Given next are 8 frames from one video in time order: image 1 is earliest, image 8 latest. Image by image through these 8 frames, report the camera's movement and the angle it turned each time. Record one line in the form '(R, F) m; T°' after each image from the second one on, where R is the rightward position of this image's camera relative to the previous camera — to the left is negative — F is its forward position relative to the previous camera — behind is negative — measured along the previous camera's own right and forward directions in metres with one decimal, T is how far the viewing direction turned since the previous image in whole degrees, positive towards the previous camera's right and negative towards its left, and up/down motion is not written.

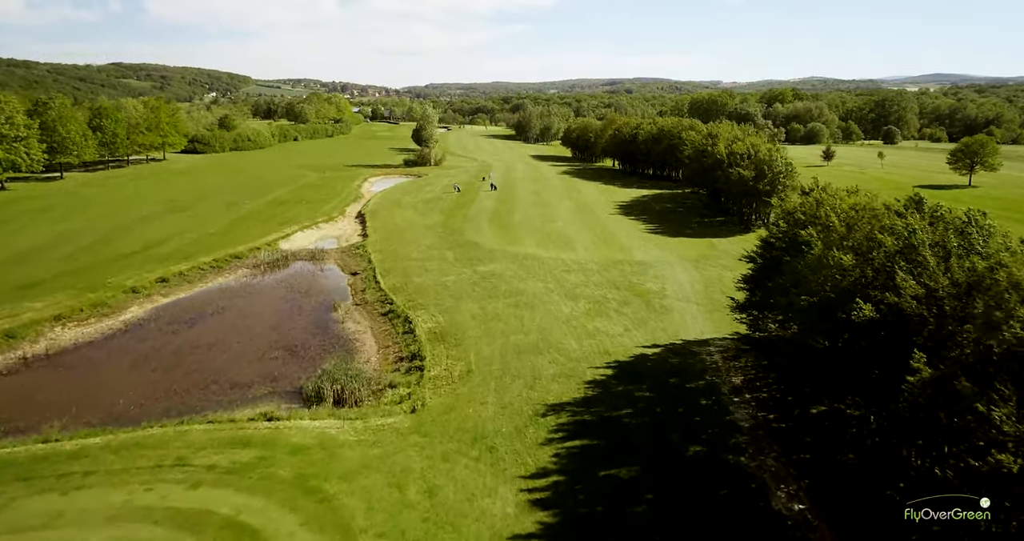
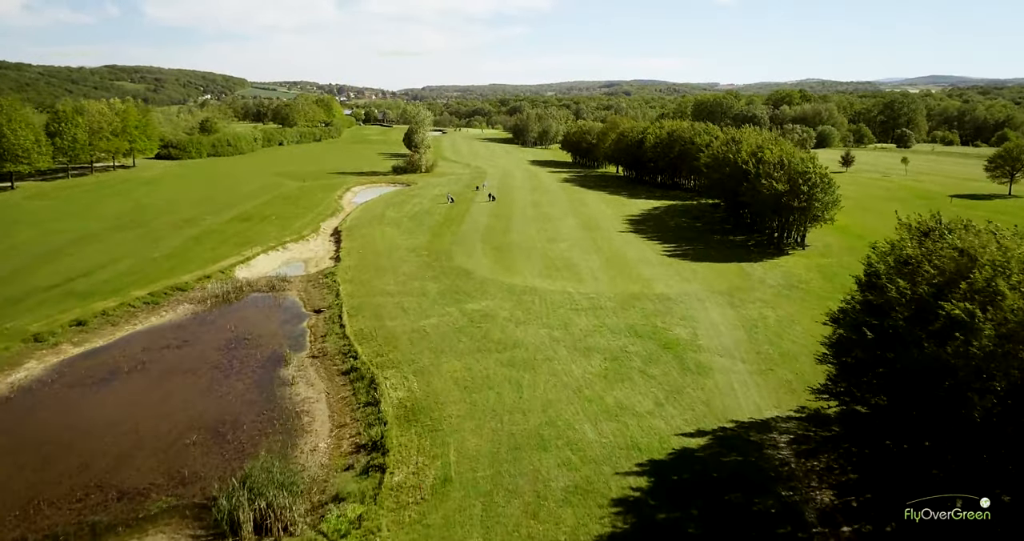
(+0.1, +8.4) m; 0°
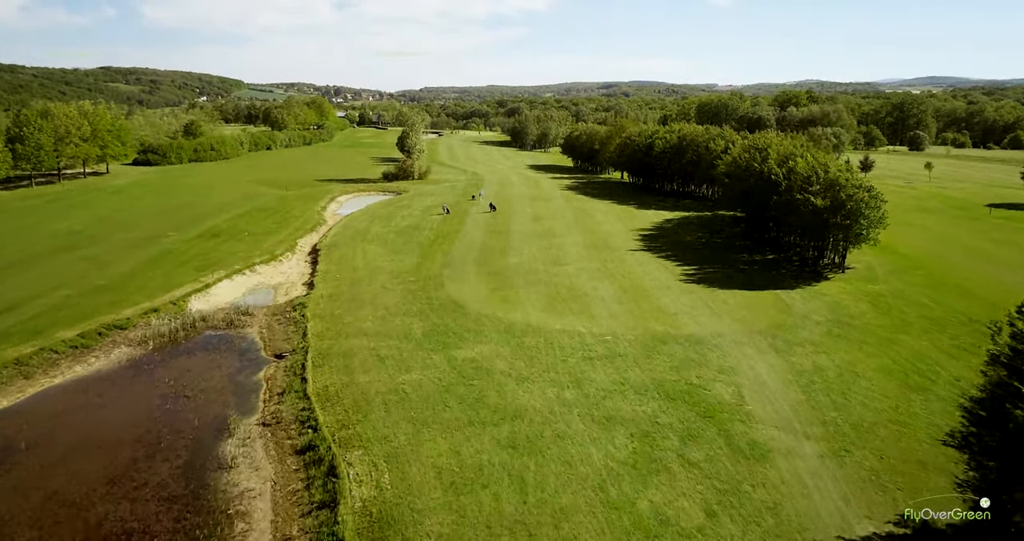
(-0.1, +6.7) m; 0°
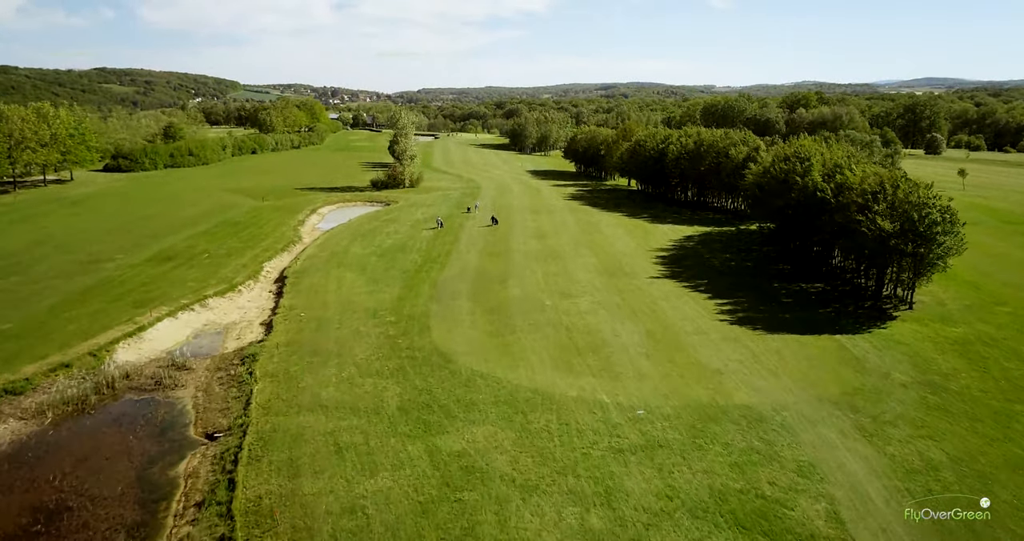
(-0.2, +8.0) m; 0°
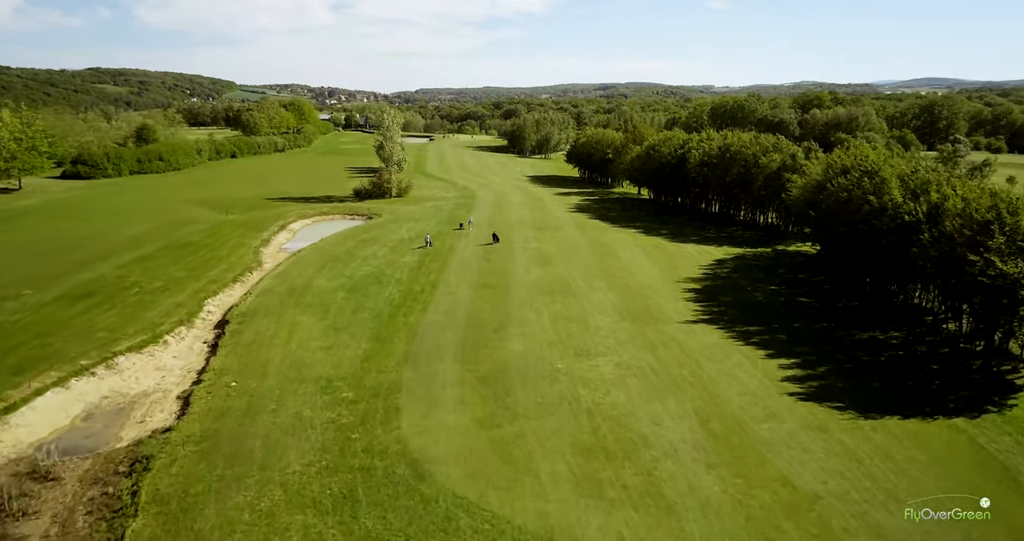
(-0.1, +9.6) m; 0°
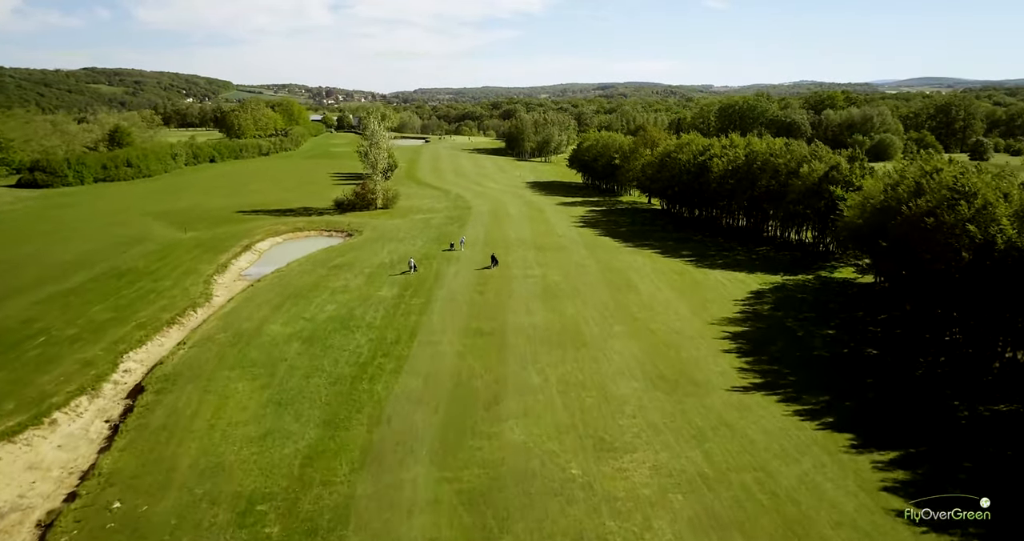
(+0.1, +8.4) m; 0°
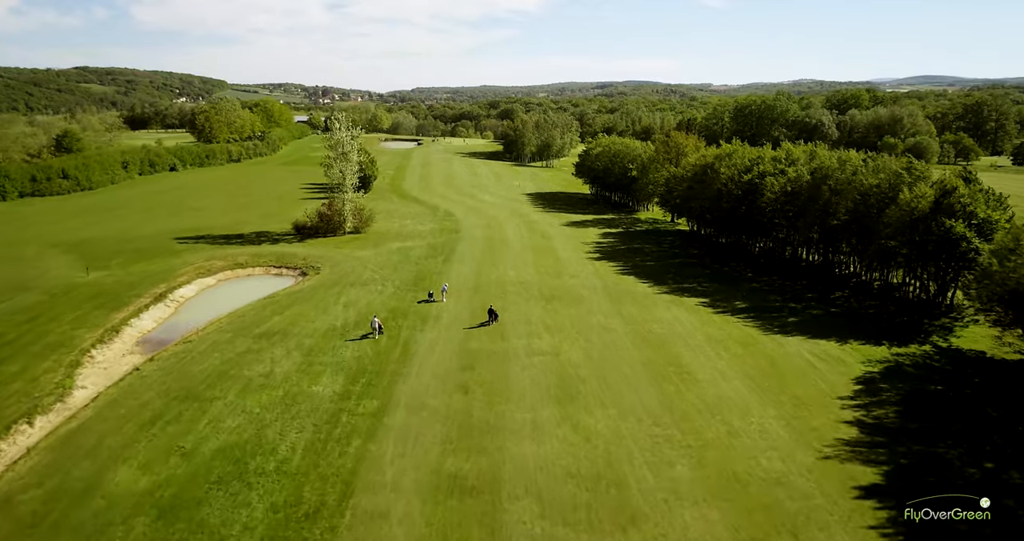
(0.0, +13.8) m; 0°
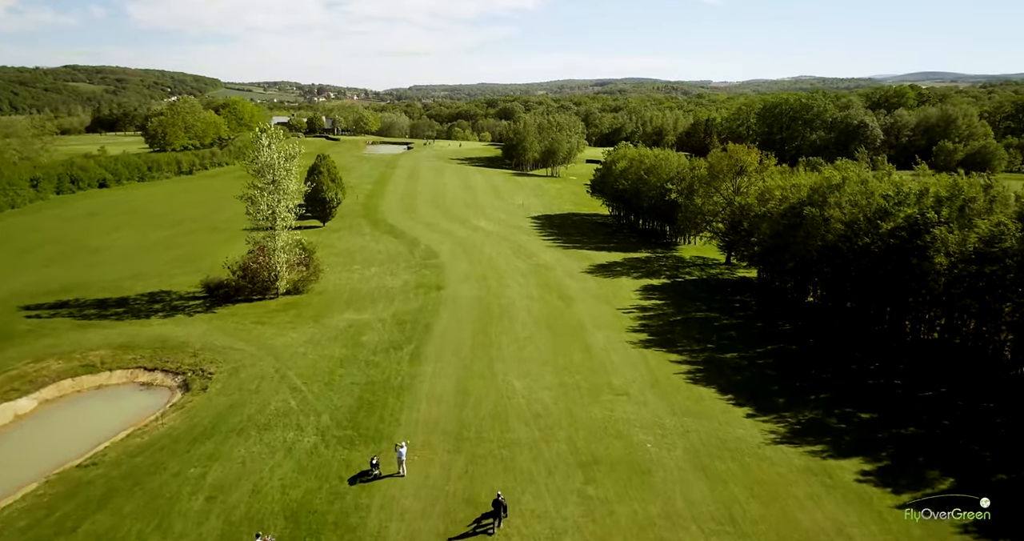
(-0.5, +18.9) m; 0°
